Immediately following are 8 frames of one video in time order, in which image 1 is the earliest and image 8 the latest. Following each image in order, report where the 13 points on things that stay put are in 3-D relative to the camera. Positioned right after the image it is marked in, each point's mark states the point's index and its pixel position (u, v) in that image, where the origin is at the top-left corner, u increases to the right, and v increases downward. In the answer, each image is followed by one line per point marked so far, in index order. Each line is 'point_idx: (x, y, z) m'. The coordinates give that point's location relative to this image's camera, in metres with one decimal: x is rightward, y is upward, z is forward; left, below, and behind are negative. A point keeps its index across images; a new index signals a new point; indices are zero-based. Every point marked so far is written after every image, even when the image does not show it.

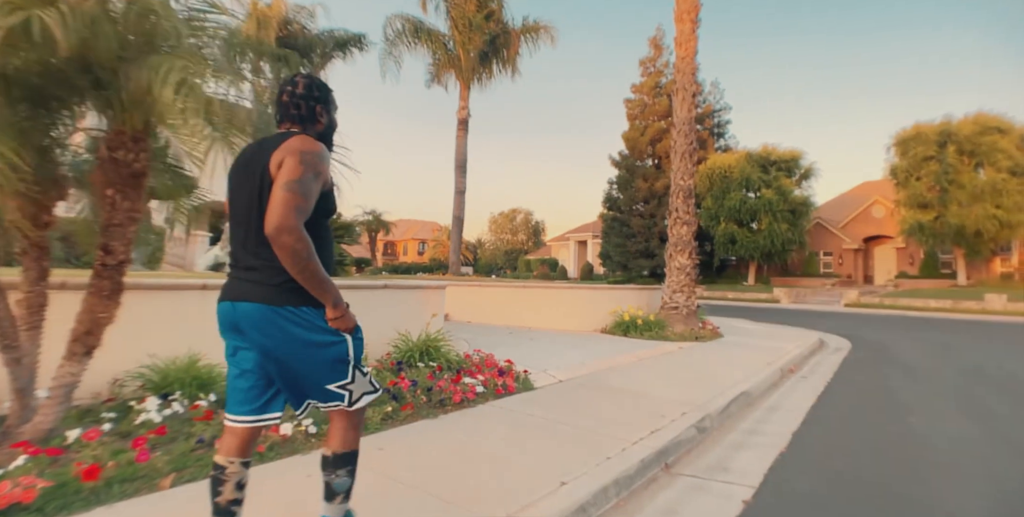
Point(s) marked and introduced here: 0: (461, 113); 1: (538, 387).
0: (-1.8, +5.1, +17.3) m
1: (+0.4, -1.5, +5.9) m
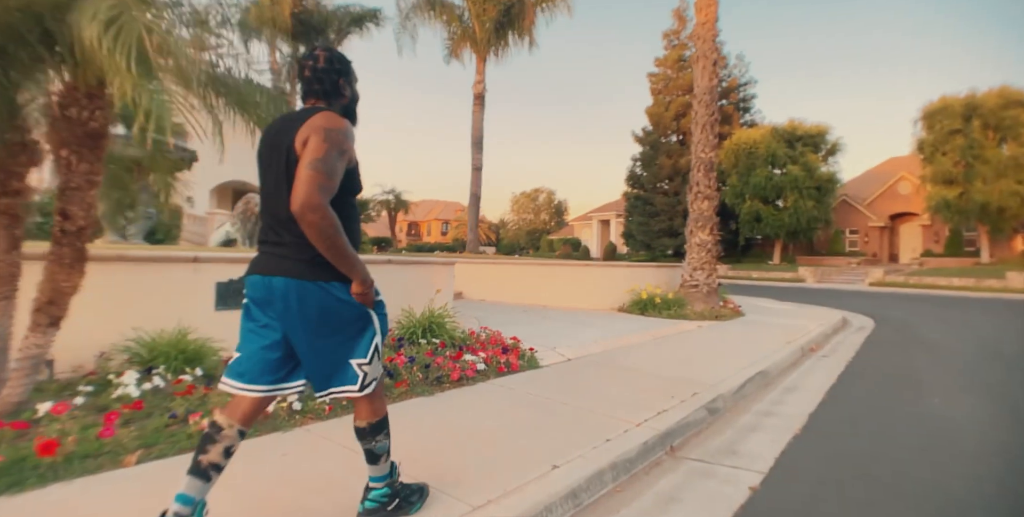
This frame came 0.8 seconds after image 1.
0: (-1.2, +5.9, +16.9) m
1: (+0.4, -1.2, +5.6) m
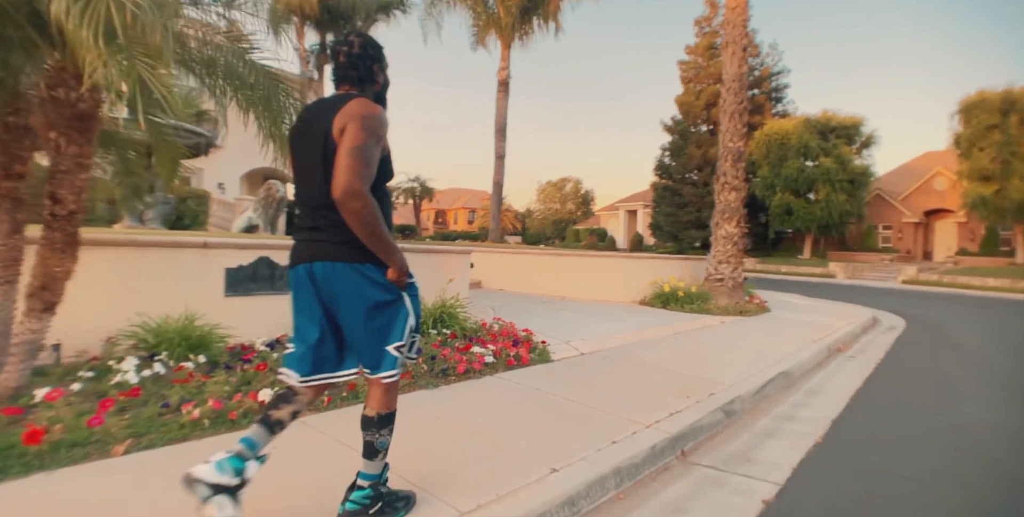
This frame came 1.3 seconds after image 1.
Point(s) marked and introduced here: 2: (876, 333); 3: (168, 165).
0: (-0.4, +6.2, +16.6) m
1: (+0.5, -1.1, +5.4) m
2: (+7.1, -1.5, +9.6) m
3: (-3.3, +0.9, +4.7) m
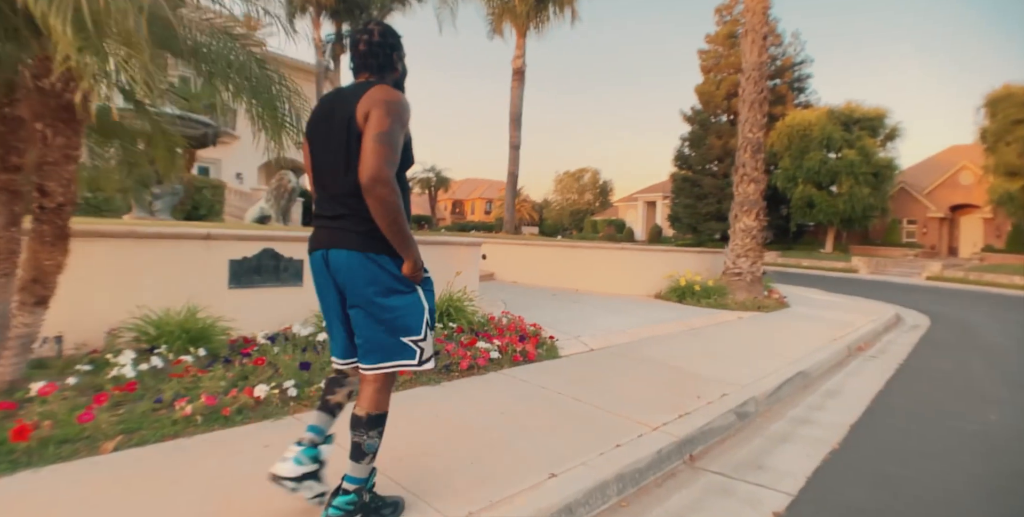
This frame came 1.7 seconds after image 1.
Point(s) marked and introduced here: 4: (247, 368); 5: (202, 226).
0: (+0.1, +6.5, +16.4) m
1: (+0.6, -1.1, +5.3) m
2: (+7.3, -1.4, +9.3) m
3: (-3.3, +1.0, +4.7) m
4: (-2.1, -0.9, +3.8) m
5: (-3.5, +0.4, +5.5) m
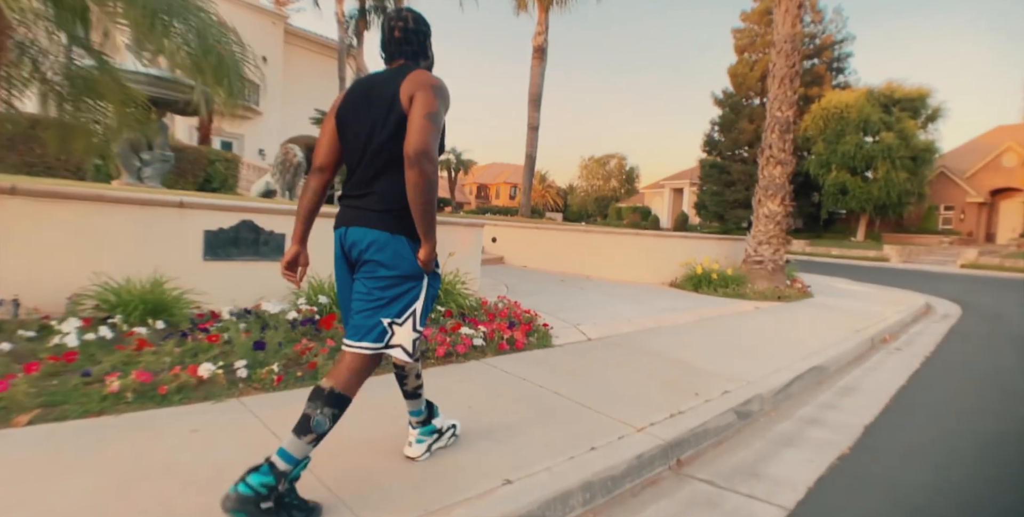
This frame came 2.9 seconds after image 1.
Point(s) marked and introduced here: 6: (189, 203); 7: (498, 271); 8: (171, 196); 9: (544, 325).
0: (+0.7, +7.1, +15.7) m
1: (+0.4, -0.9, +4.9) m
2: (+7.4, -1.2, +8.5) m
3: (-3.4, +1.3, +4.4) m
4: (-2.3, -0.6, +3.6) m
5: (-3.5, +0.7, +5.3) m
6: (-3.0, +0.5, +4.6) m
7: (-0.2, -0.3, +9.6) m
8: (-3.2, +0.6, +4.6) m
9: (+0.3, -0.7, +5.3) m
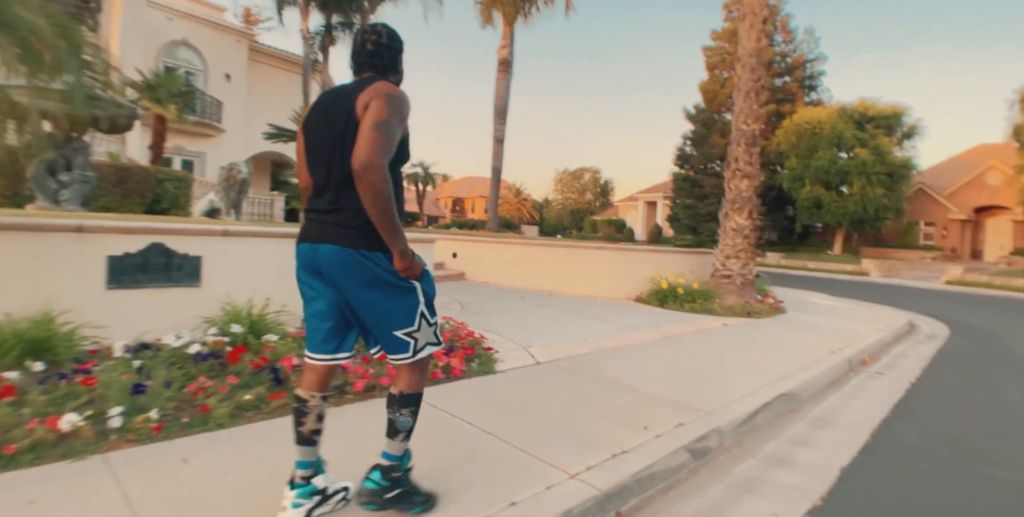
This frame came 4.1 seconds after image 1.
0: (-0.4, +6.5, +15.6) m
1: (-0.1, -1.0, +4.5) m
2: (+6.7, -1.4, +8.4) m
3: (-3.9, +1.0, +4.0) m
4: (-2.7, -0.8, +3.1) m
5: (-4.1, +0.4, +4.8) m
6: (-3.6, +0.3, +4.1) m
7: (-1.0, -0.6, +9.2) m
8: (-3.8, +0.3, +4.2) m
9: (-0.2, -0.9, +4.9) m
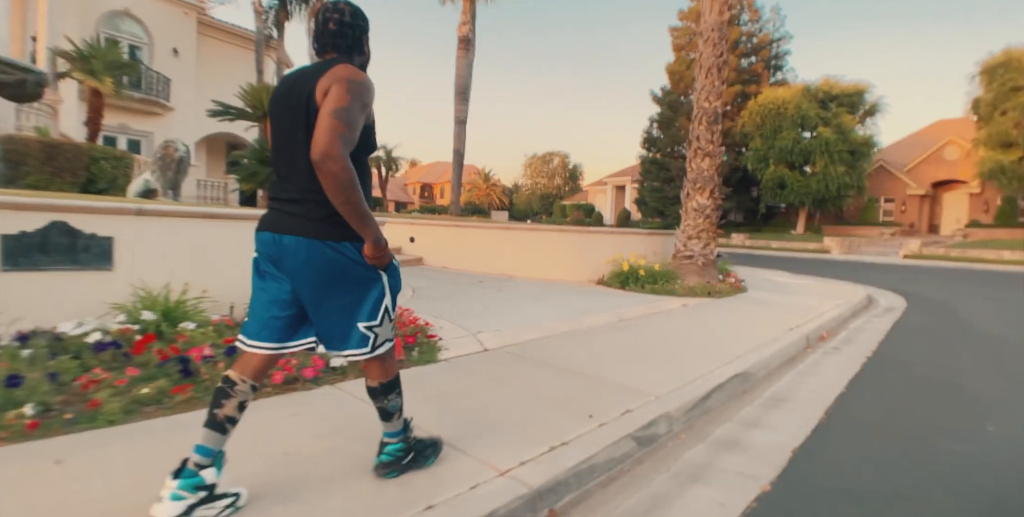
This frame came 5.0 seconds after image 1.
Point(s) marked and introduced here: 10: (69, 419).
0: (-1.5, +7.0, +15.1) m
1: (-0.6, -0.9, +4.3) m
2: (+6.0, -1.1, +8.5) m
3: (-4.3, +1.1, +3.4) m
4: (-3.1, -0.7, +2.7) m
5: (-4.6, +0.6, +4.3) m
6: (-4.0, +0.4, +3.6) m
7: (-1.7, -0.3, +8.8) m
8: (-4.2, +0.5, +3.7) m
9: (-0.7, -0.7, +4.6) m
10: (-2.4, -0.9, +2.6) m
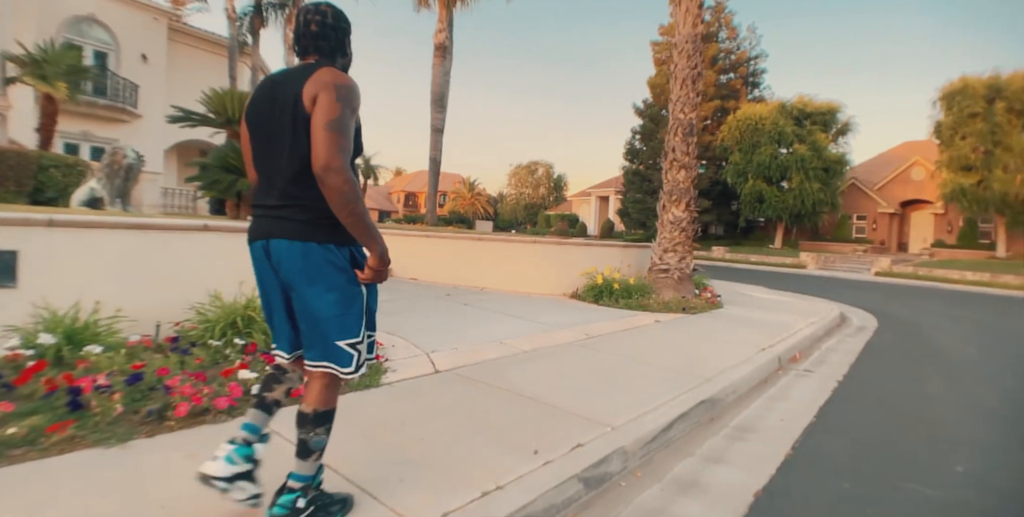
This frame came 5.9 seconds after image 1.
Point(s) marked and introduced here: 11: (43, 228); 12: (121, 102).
0: (-2.2, +6.7, +14.8) m
1: (-0.9, -1.0, +3.9) m
2: (+5.5, -1.3, +8.3) m
3: (-4.7, +1.0, +3.0) m
4: (-3.5, -0.8, +2.3) m
5: (-5.0, +0.5, +3.8) m
6: (-4.4, +0.3, +3.2) m
7: (-2.2, -0.5, +8.5) m
8: (-4.6, +0.4, +3.2) m
9: (-1.1, -0.8, +4.3) m
10: (-2.7, -1.0, +2.2) m
11: (-3.6, +0.2, +3.7) m
12: (-13.4, +5.4, +16.9) m
